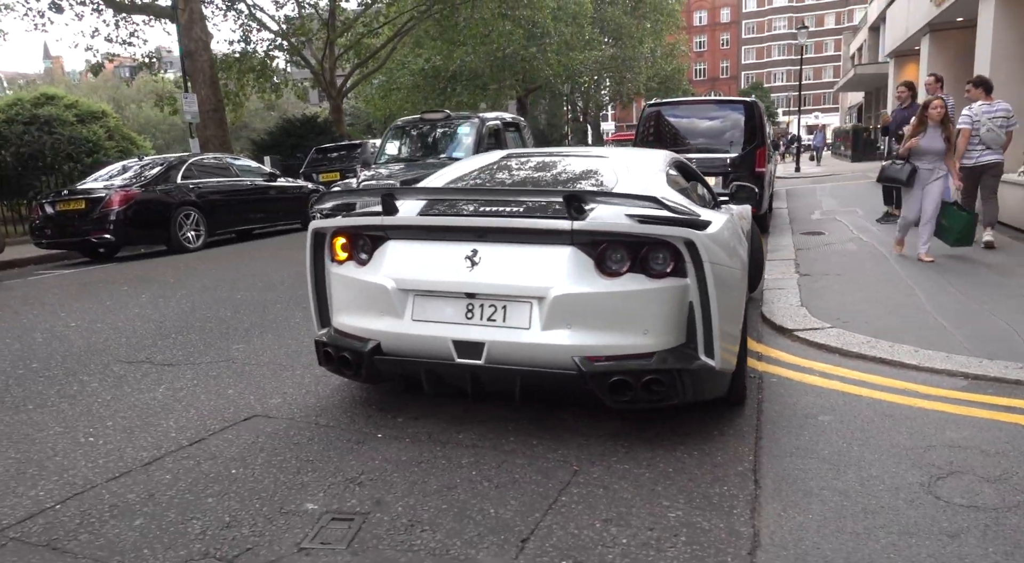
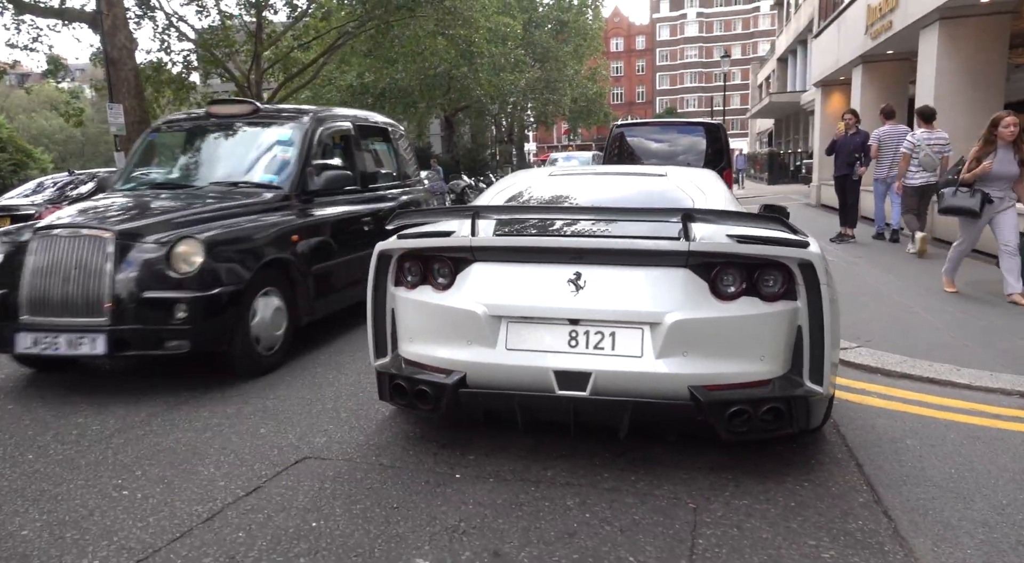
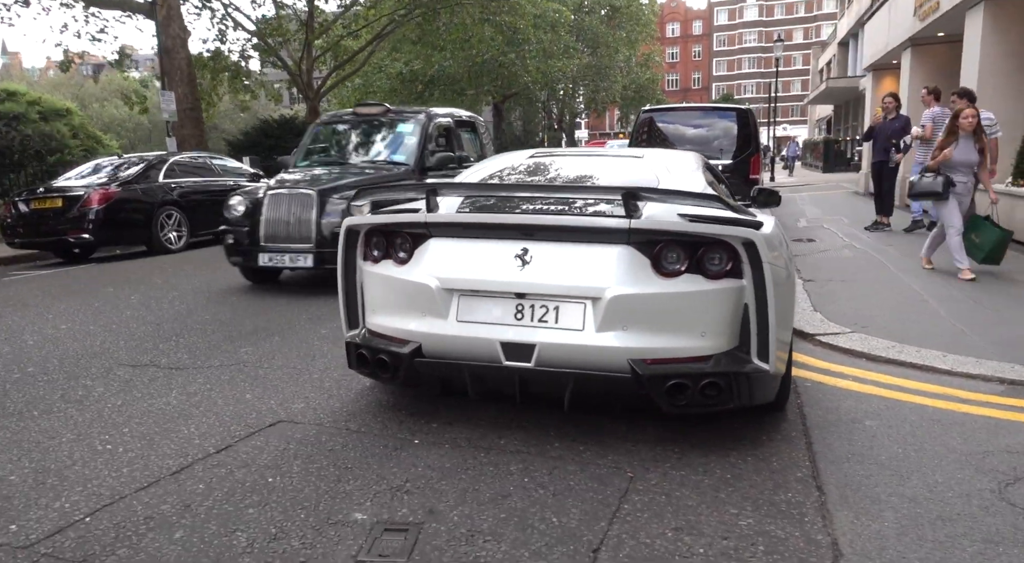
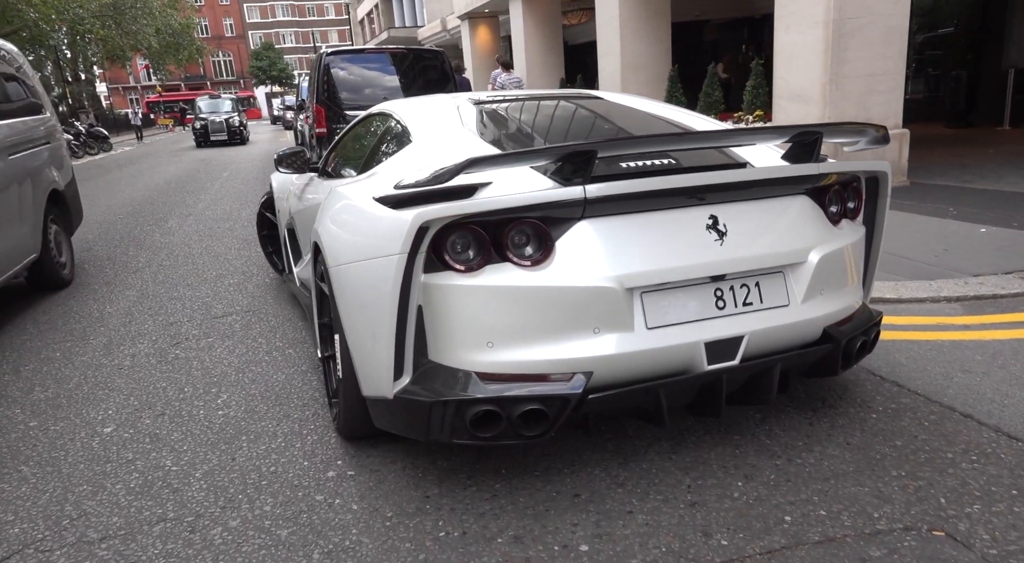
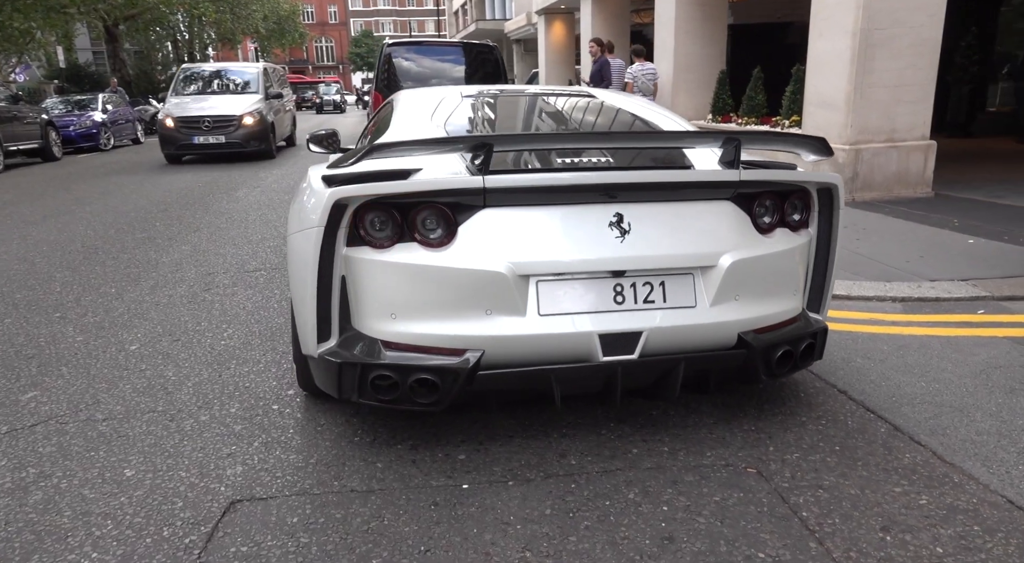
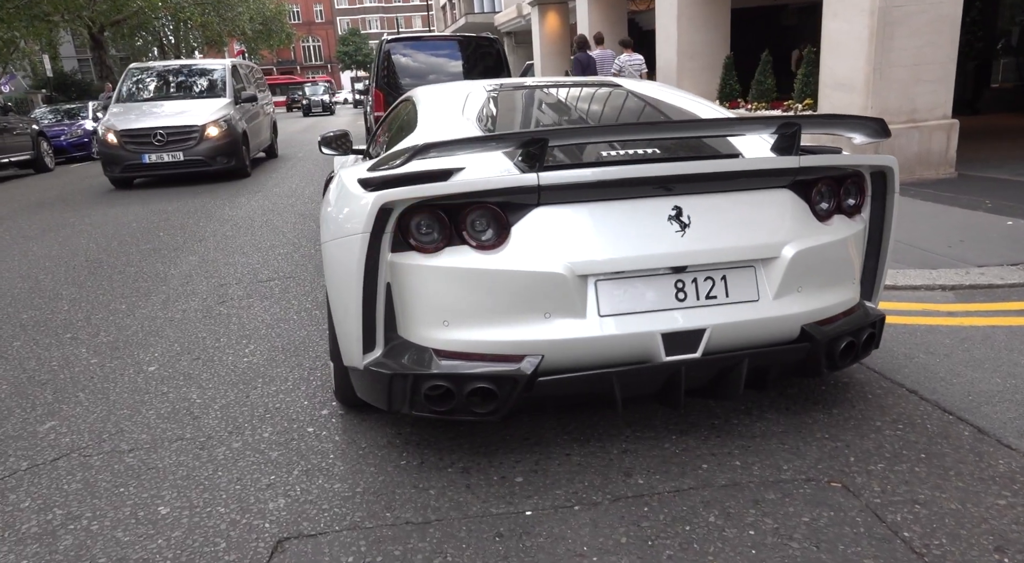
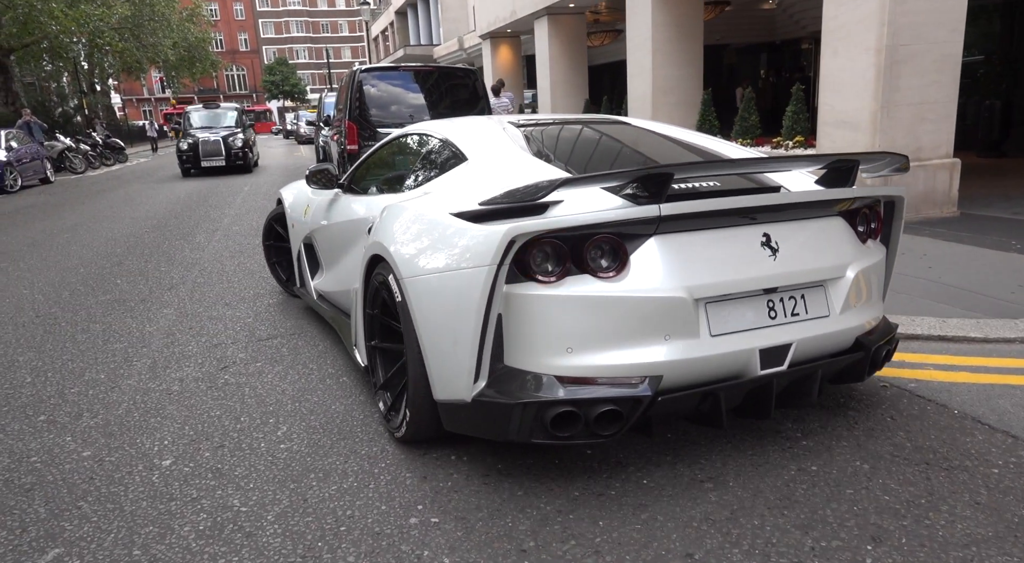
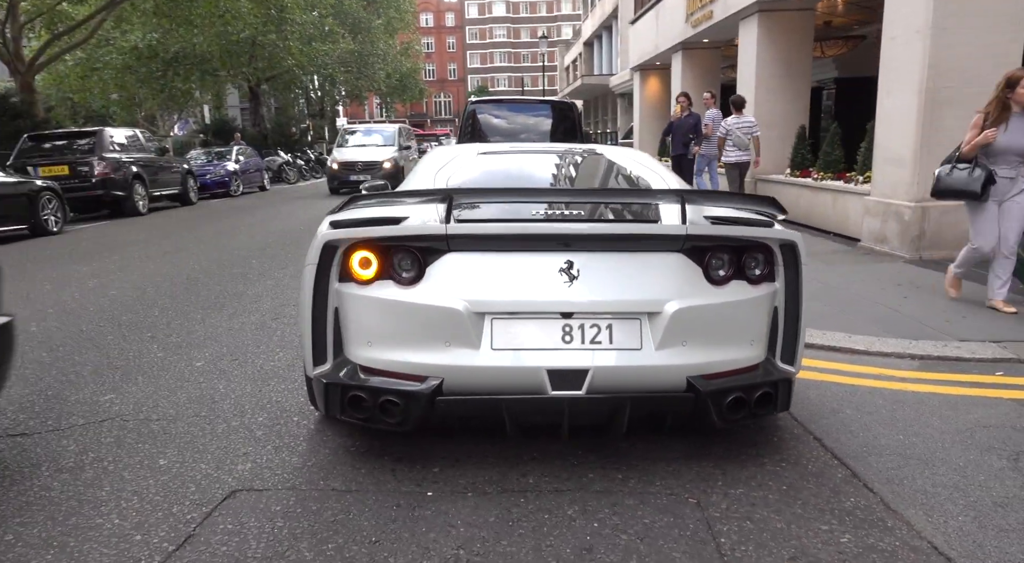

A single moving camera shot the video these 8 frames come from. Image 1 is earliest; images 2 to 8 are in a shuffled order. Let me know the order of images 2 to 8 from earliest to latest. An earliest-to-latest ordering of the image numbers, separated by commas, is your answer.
3, 2, 8, 5, 6, 4, 7
